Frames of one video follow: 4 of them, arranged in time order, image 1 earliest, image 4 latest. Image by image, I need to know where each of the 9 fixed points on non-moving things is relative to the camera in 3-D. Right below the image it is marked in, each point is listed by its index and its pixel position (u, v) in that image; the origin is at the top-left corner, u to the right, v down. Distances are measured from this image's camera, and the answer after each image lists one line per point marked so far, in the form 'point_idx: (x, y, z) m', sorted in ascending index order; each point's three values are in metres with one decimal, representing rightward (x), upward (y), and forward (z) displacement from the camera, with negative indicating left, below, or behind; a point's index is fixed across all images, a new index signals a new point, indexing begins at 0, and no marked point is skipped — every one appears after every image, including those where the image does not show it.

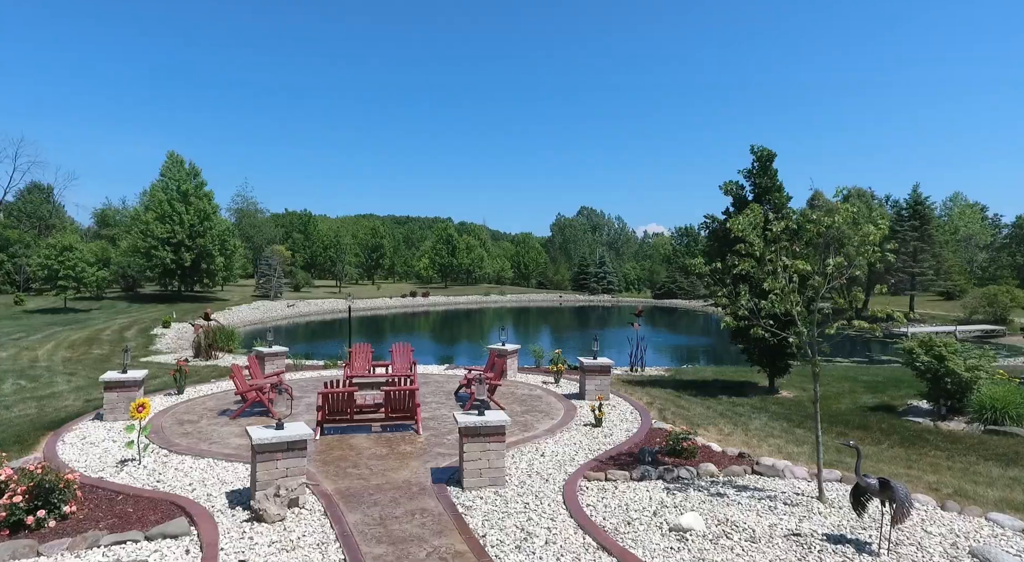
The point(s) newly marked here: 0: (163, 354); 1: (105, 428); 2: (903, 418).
0: (-10.9, -2.3, +18.8) m
1: (-5.5, -2.0, +8.1) m
2: (+5.8, -2.0, +8.8) m
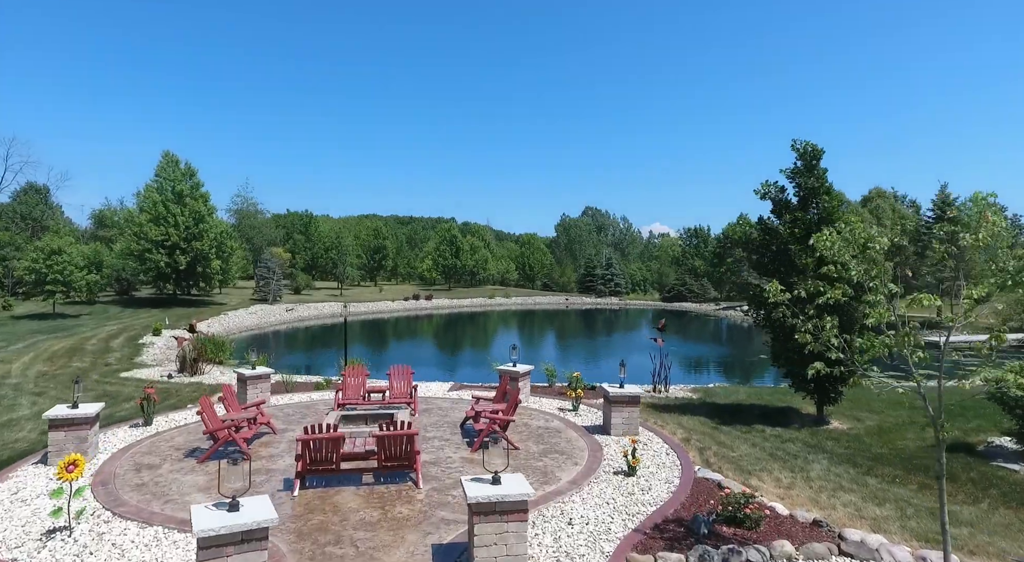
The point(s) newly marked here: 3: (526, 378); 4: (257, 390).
0: (-10.7, -2.5, +17.5) m
1: (-5.3, -2.2, +6.8) m
2: (+6.0, -2.3, +7.5) m
3: (+0.3, -1.8, +11.1) m
4: (-4.5, -1.9, +10.7) m
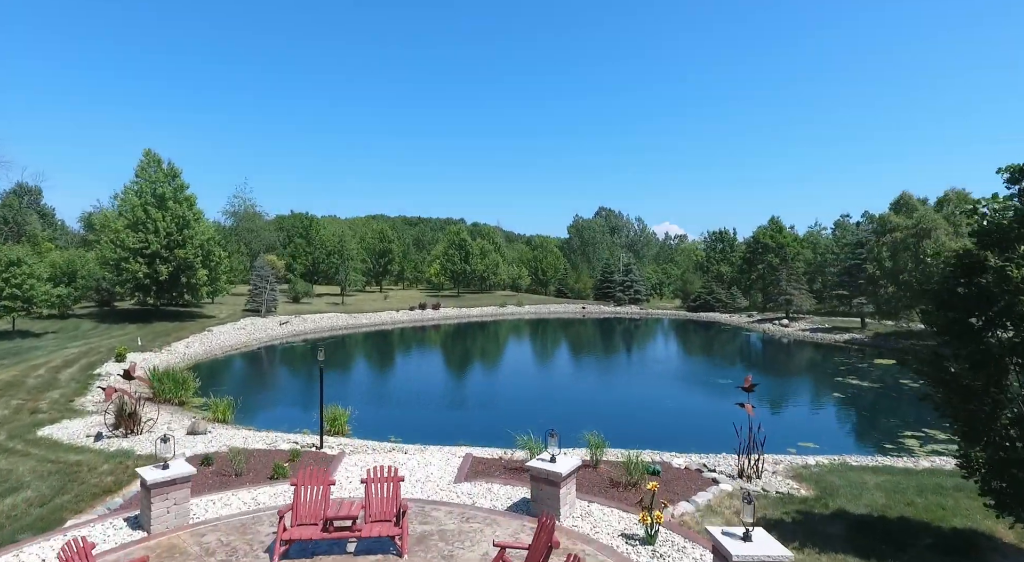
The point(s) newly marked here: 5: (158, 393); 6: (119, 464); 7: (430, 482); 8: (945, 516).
0: (-10.1, -3.2, +14.0) m
1: (-4.9, -2.9, +3.2) m
2: (+6.4, -2.9, +3.8) m
3: (+0.7, -2.5, +7.5) m
4: (-4.1, -2.6, +7.1) m
5: (-9.8, -3.1, +16.5) m
6: (-6.7, -3.1, +10.2) m
7: (-1.3, -3.0, +9.2) m
8: (+5.5, -2.9, +7.6) m
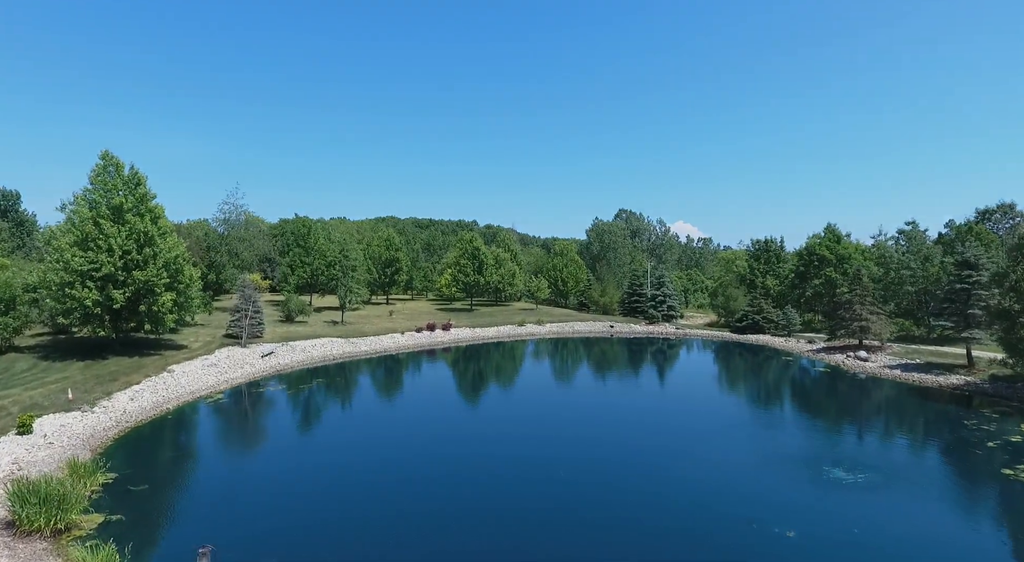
0: (-9.4, -4.5, +8.5) m
1: (-4.4, -4.2, -2.4) m
2: (+6.9, -4.2, -2.2) m
3: (+1.3, -3.8, +1.7) m
4: (-3.5, -3.9, +1.4) m
5: (-9.0, -4.4, +10.9) m
6: (-6.0, -4.4, +4.6) m
7: (-0.6, -4.3, +3.5) m
8: (+6.1, -4.2, +1.8) m
